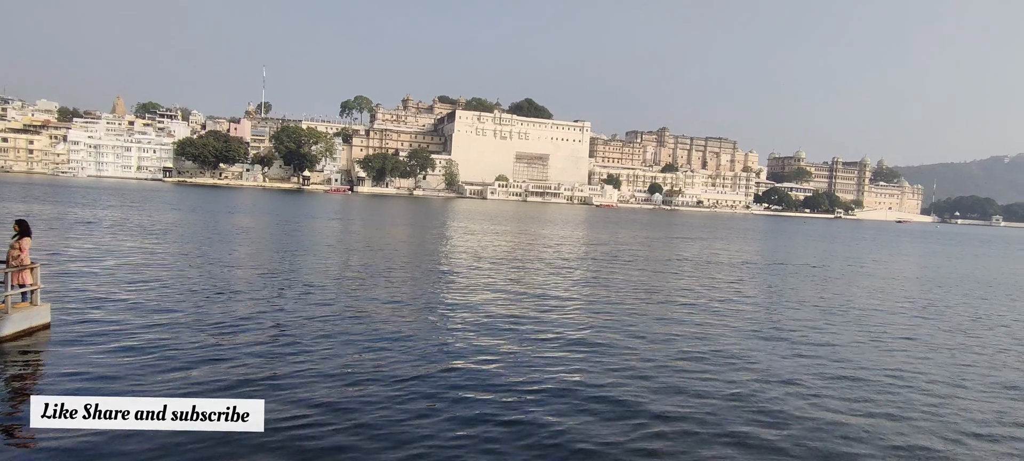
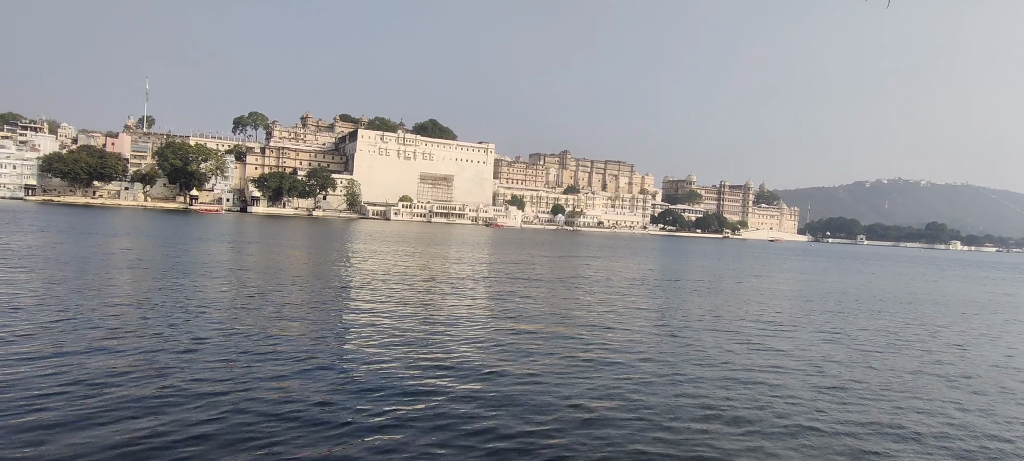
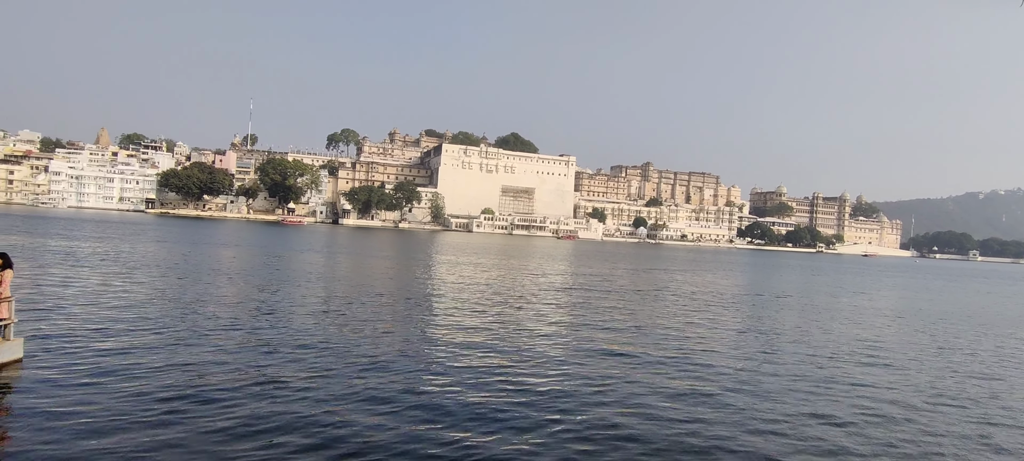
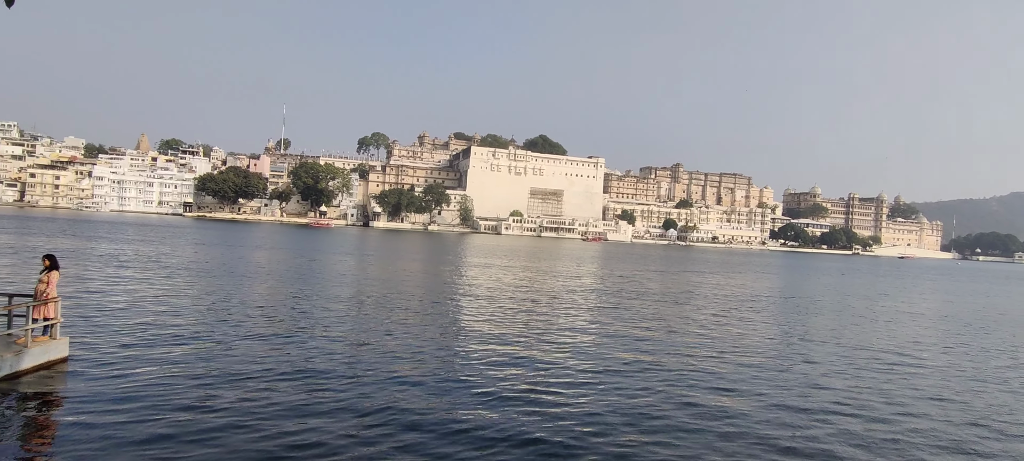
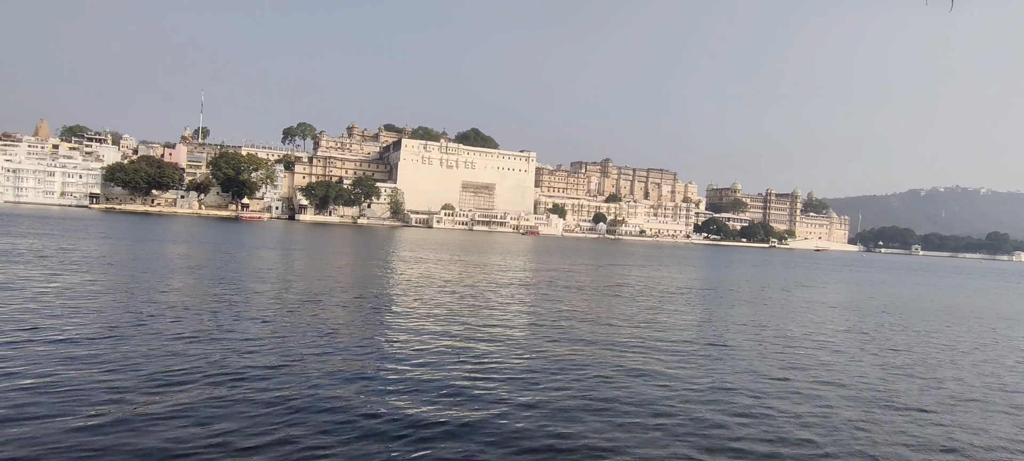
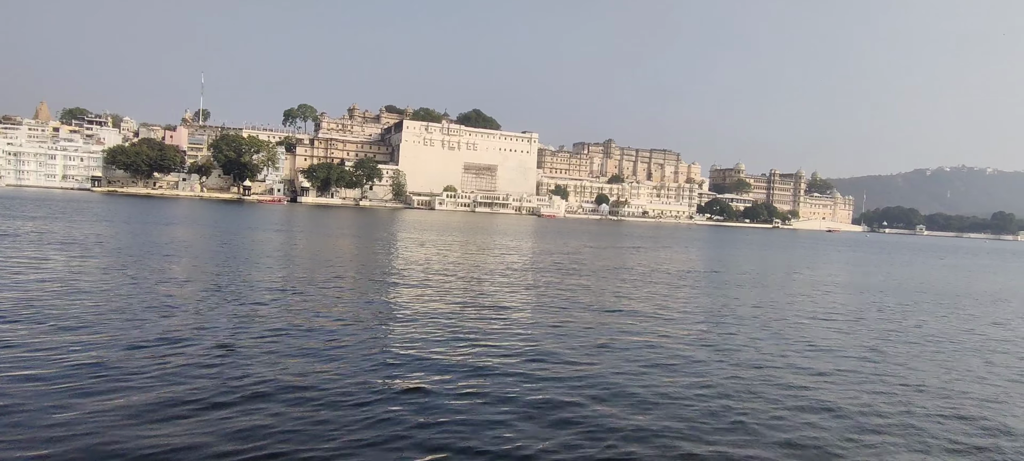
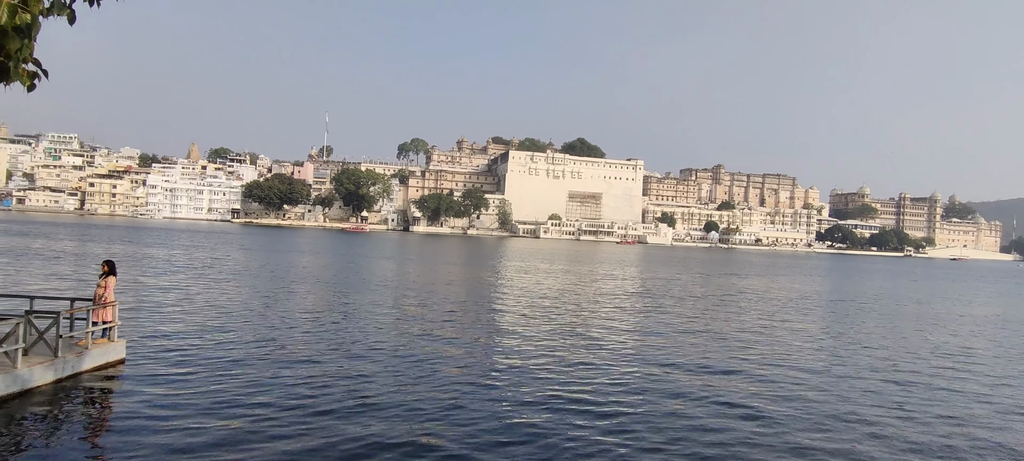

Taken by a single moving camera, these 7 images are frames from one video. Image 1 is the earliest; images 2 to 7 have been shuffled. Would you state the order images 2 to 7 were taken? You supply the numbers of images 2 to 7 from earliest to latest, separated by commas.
6, 2, 5, 3, 4, 7
